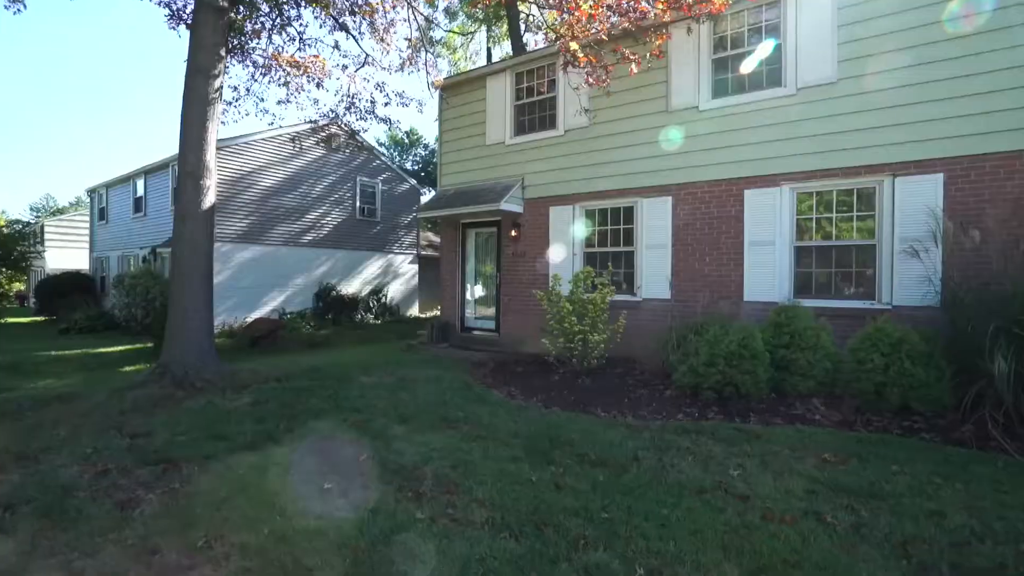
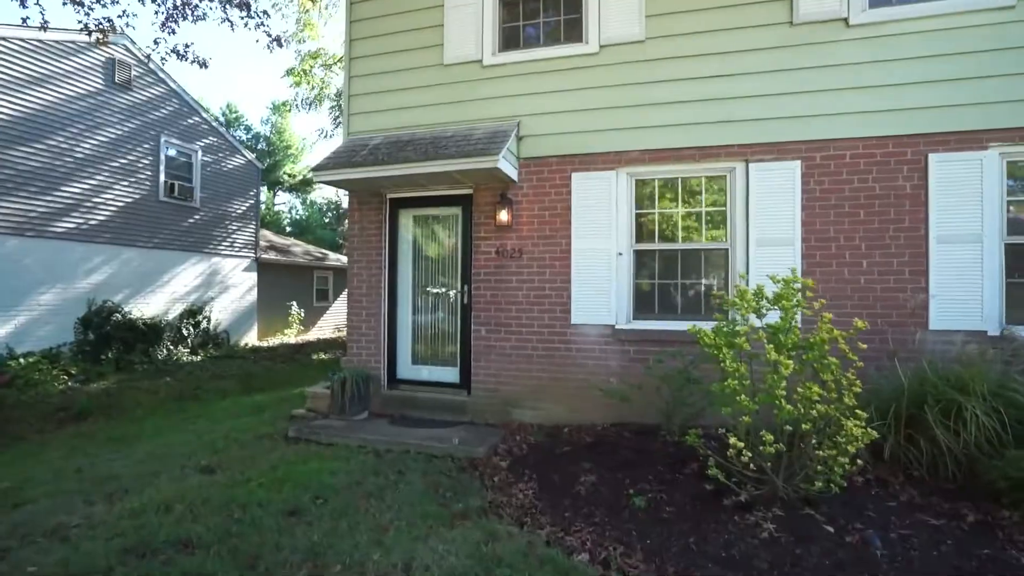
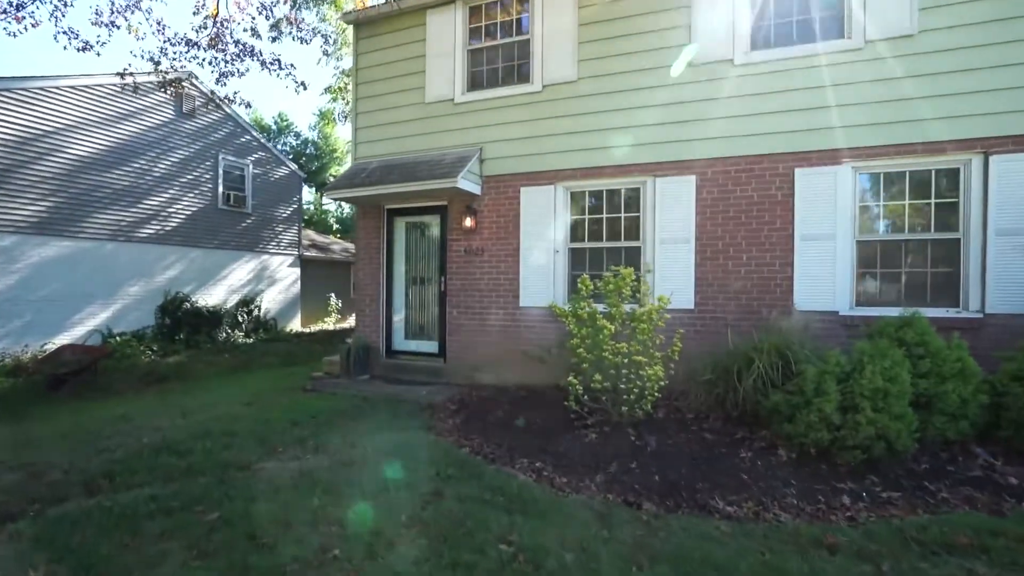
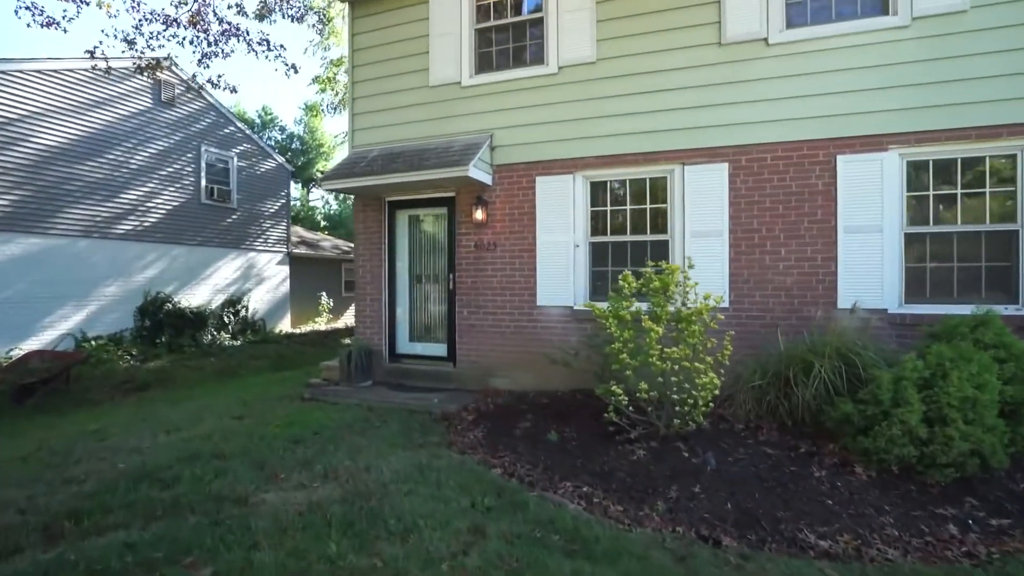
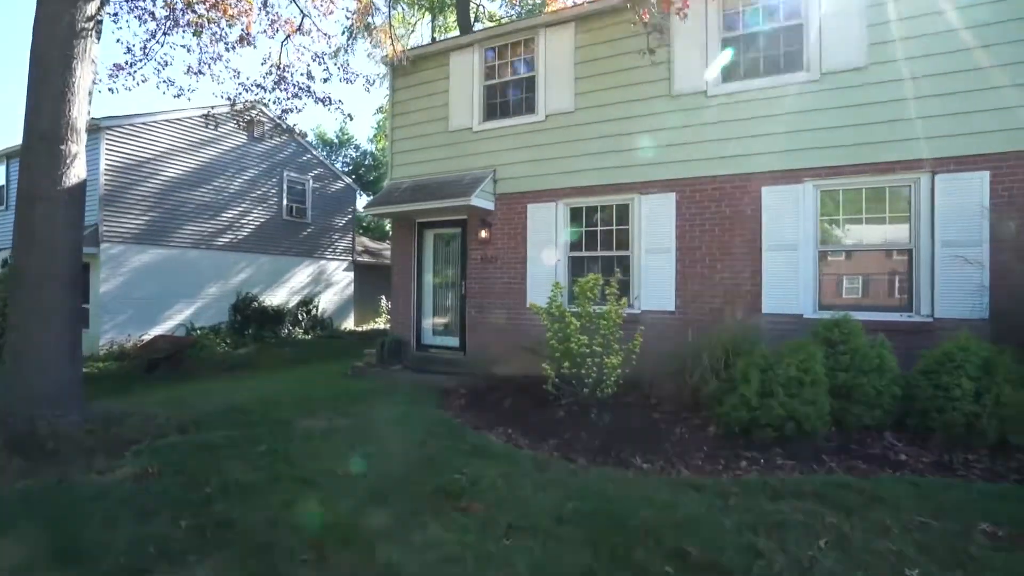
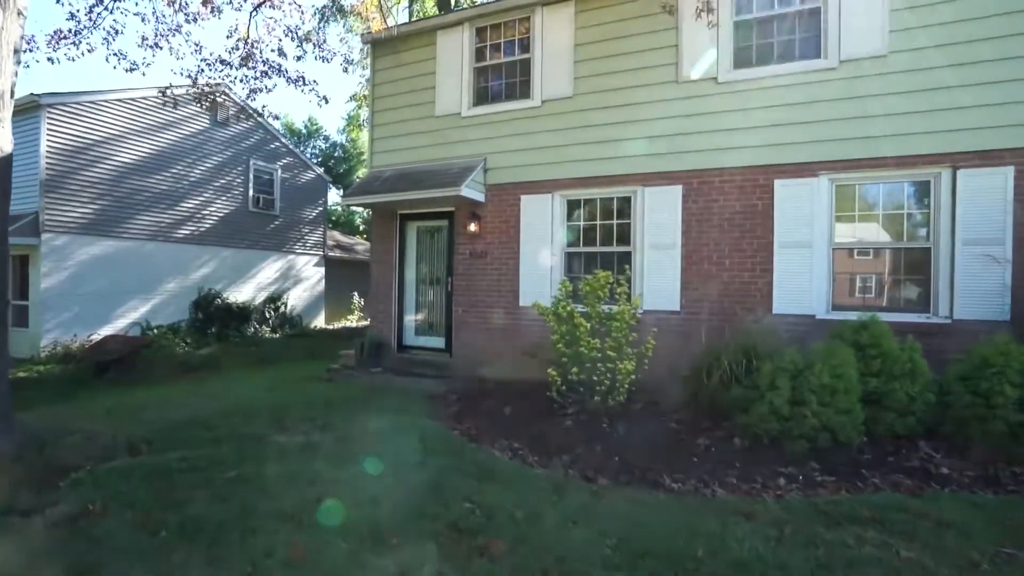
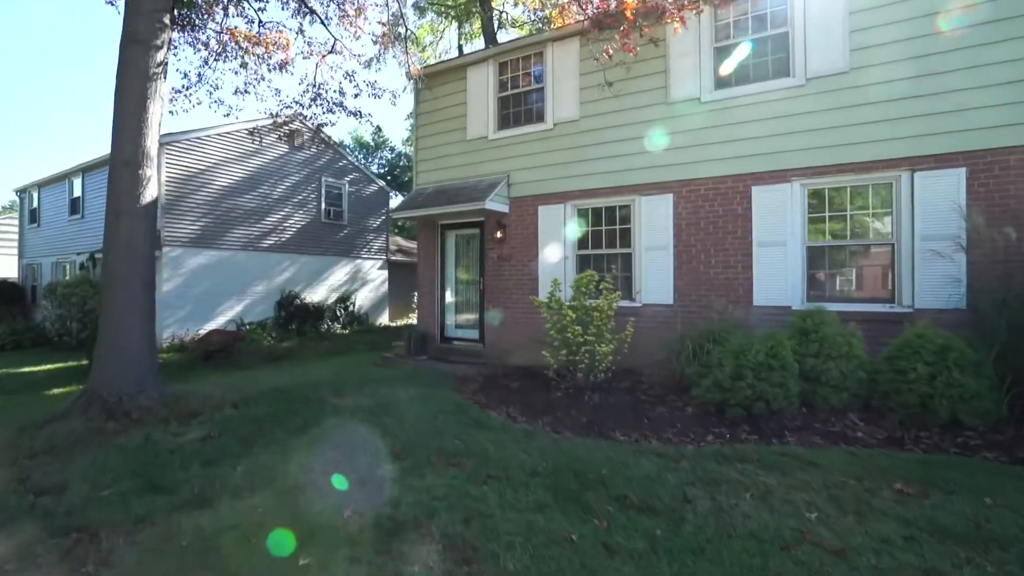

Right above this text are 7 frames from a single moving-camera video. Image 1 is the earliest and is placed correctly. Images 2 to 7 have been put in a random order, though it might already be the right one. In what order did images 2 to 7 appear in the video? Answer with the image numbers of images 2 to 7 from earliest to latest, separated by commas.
7, 5, 6, 3, 4, 2
